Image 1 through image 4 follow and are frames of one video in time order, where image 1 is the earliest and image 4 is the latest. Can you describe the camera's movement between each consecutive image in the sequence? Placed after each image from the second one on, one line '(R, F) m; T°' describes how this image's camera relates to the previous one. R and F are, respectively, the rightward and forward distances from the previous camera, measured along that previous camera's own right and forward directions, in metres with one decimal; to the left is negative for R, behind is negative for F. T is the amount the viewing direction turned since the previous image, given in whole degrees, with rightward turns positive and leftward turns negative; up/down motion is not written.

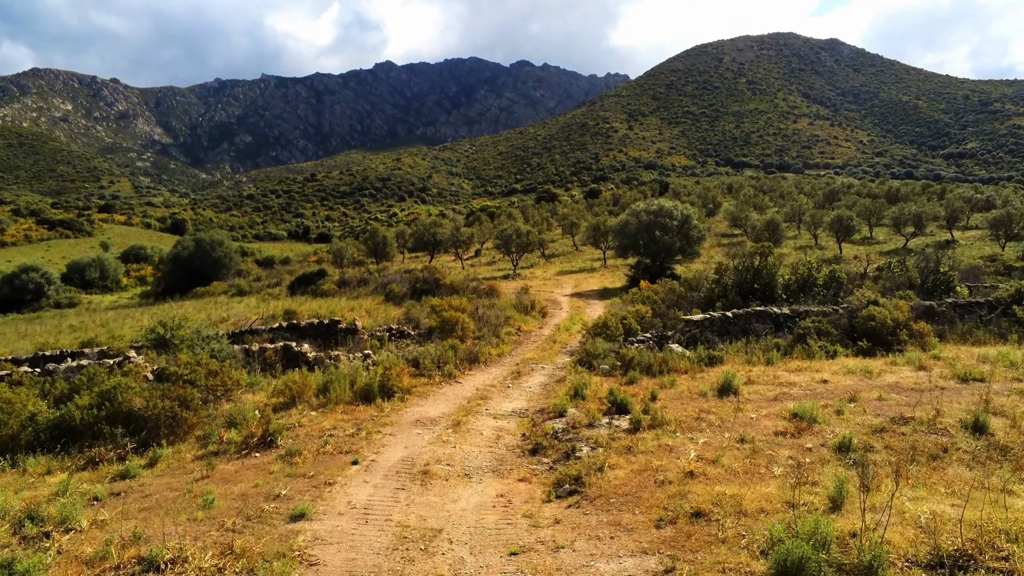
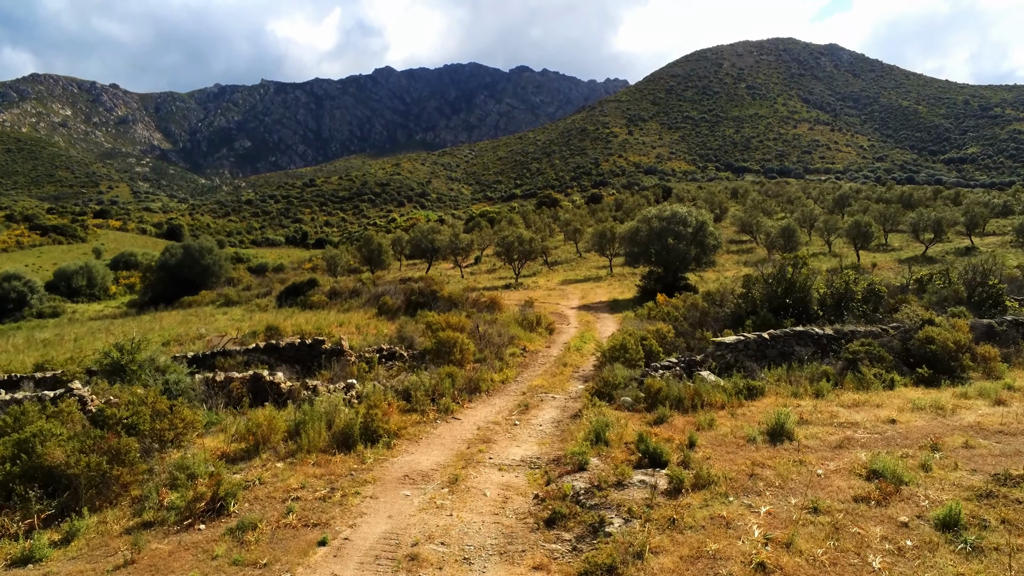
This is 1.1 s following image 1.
(-0.1, +1.9) m; 0°
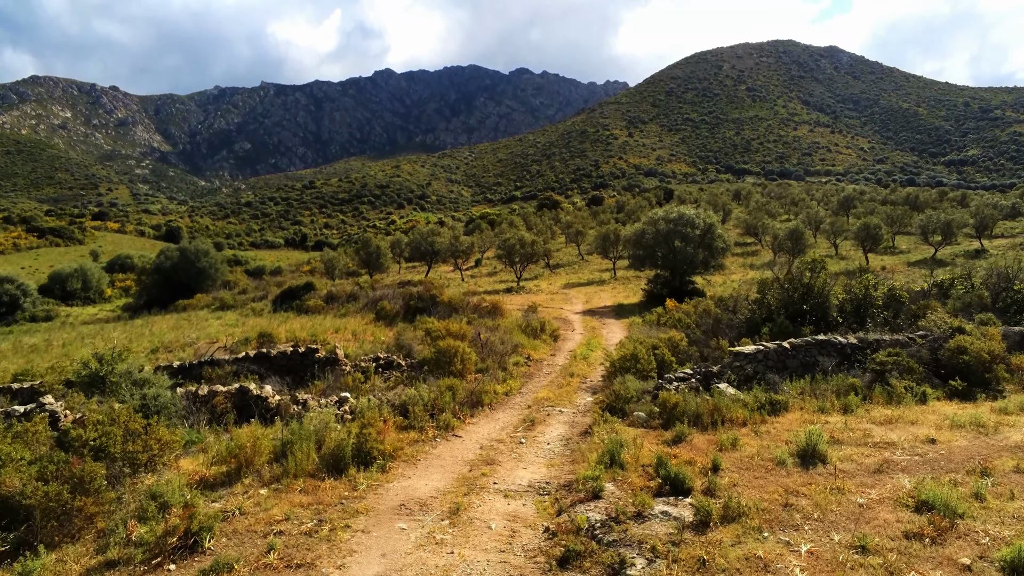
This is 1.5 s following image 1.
(-0.1, +0.8) m; 0°
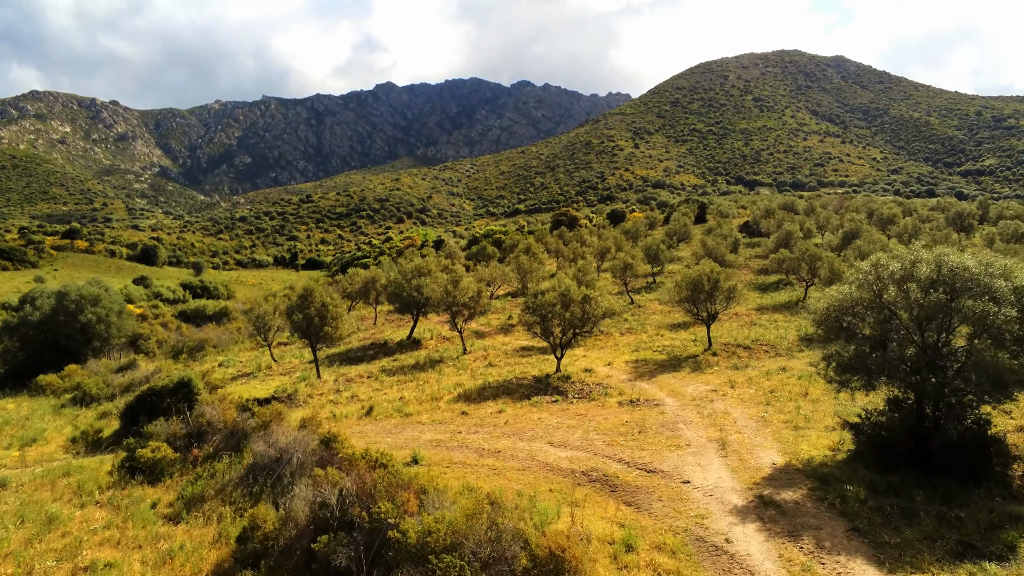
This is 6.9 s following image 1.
(-0.8, +14.4) m; 0°
